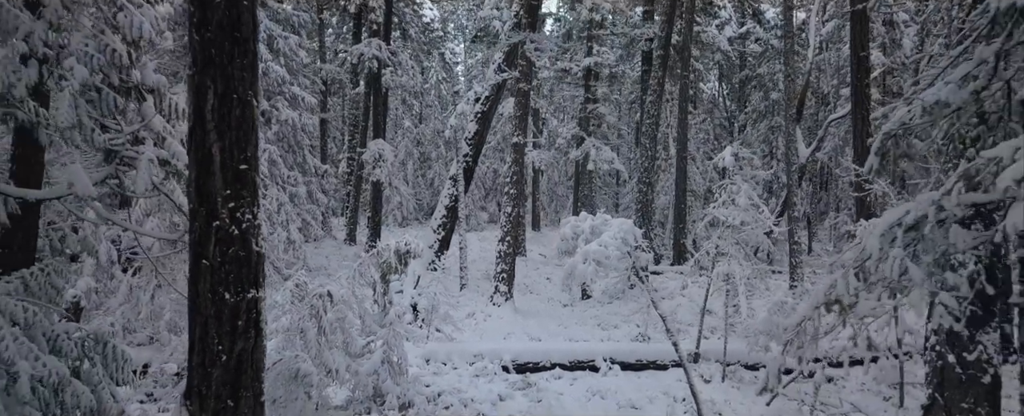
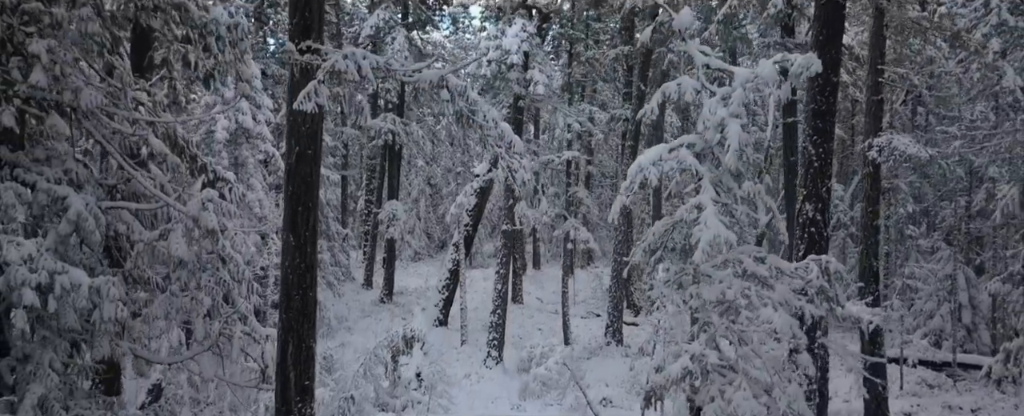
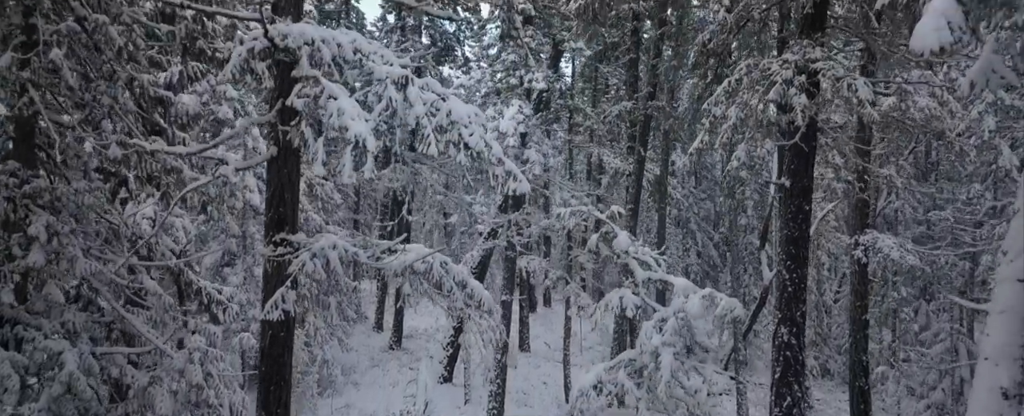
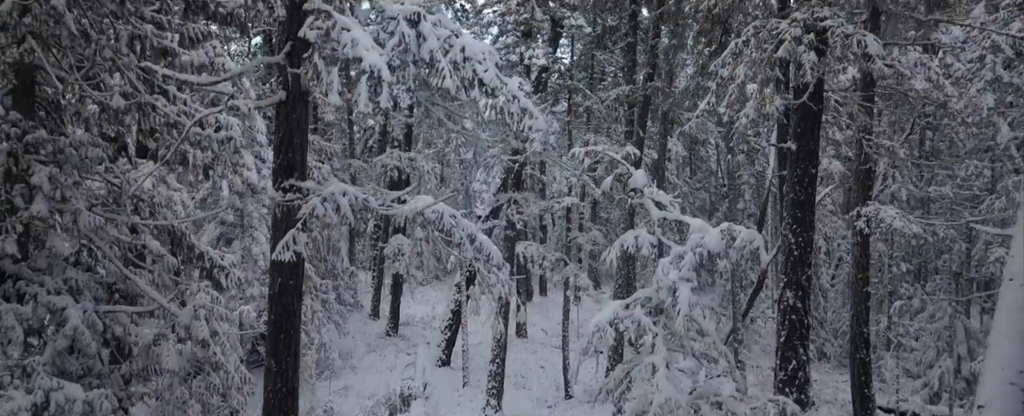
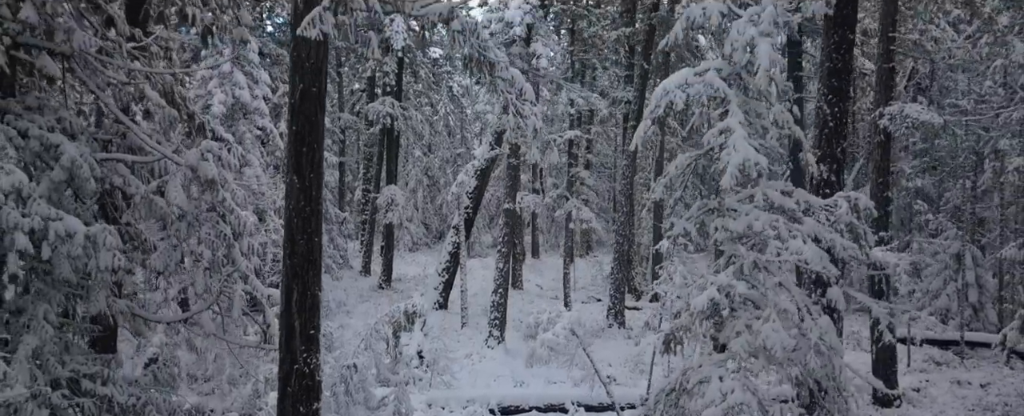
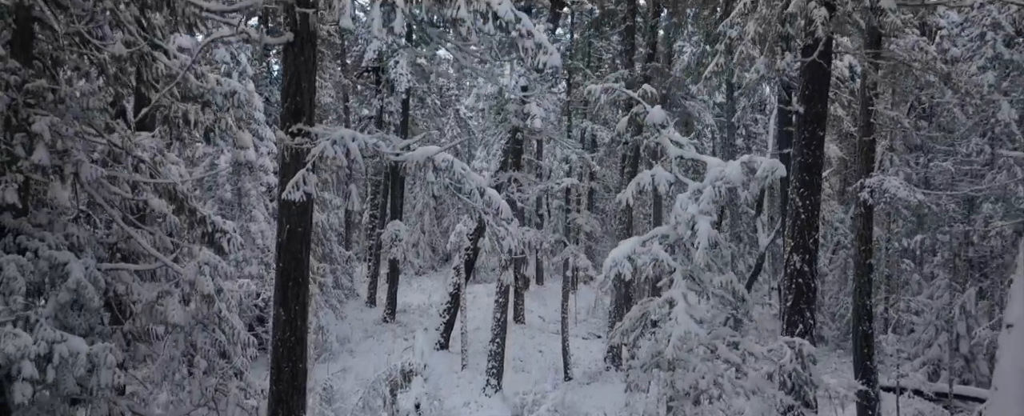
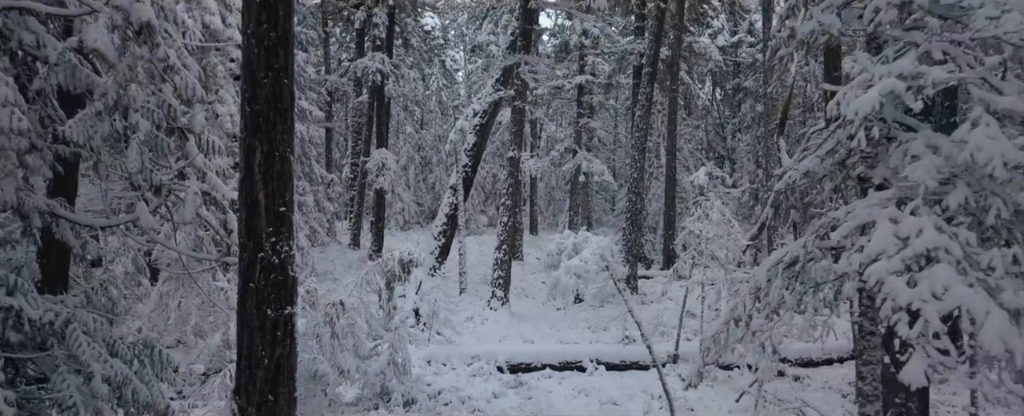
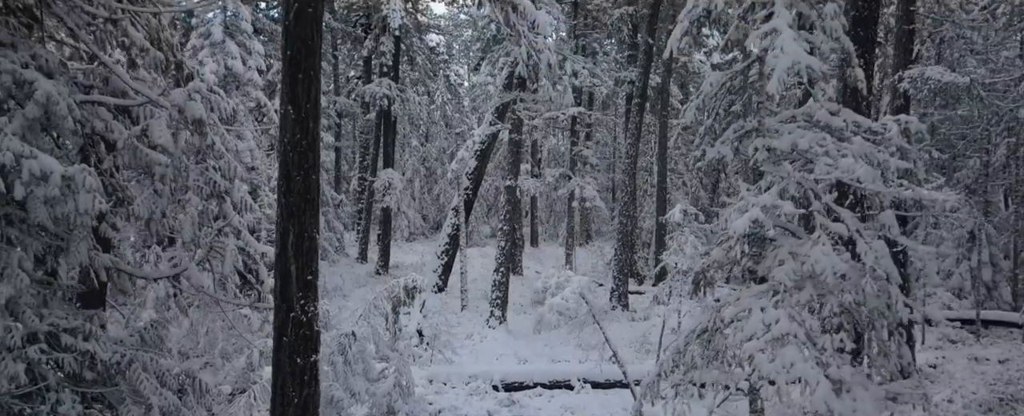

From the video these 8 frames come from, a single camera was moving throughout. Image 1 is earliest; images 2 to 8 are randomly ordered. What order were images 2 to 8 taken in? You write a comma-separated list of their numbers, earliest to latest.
7, 8, 5, 2, 6, 4, 3
